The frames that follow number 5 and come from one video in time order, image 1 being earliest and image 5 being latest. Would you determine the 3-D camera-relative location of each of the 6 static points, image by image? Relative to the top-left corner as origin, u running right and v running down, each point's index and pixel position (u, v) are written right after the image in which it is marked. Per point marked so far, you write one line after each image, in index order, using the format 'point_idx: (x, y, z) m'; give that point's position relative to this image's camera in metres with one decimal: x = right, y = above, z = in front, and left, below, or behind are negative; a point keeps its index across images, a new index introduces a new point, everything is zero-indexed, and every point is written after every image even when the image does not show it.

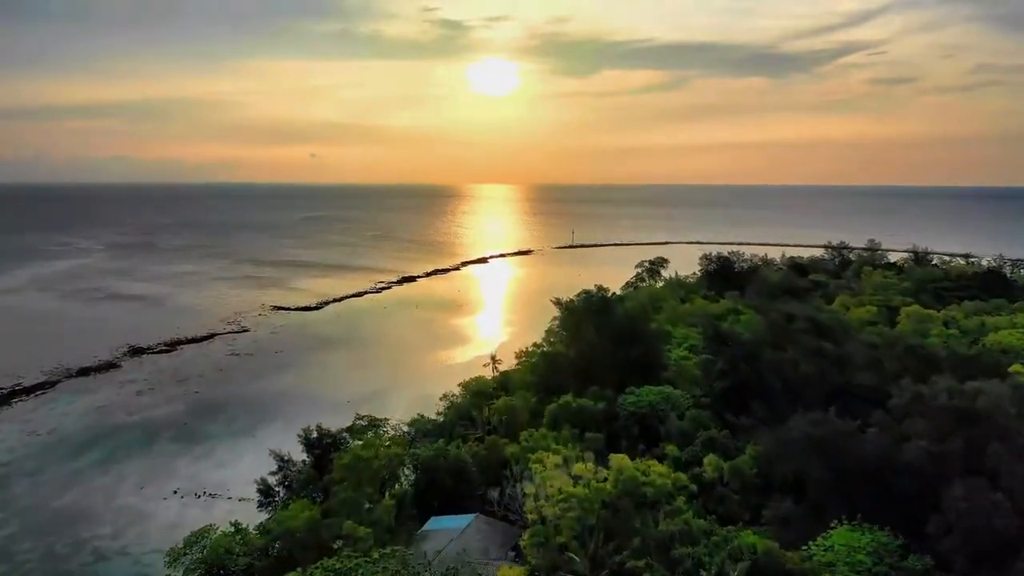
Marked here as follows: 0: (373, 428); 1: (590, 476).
0: (-3.6, -3.7, +17.0) m
1: (+1.4, -3.4, +11.8) m
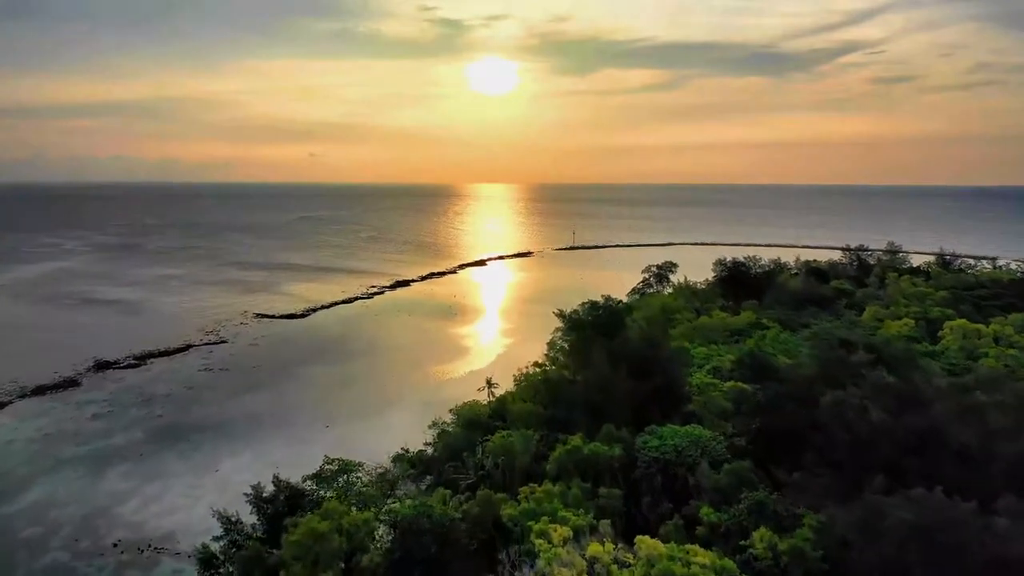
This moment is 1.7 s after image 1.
0: (-3.7, -4.1, +14.3) m
1: (+1.4, -3.9, +9.1) m
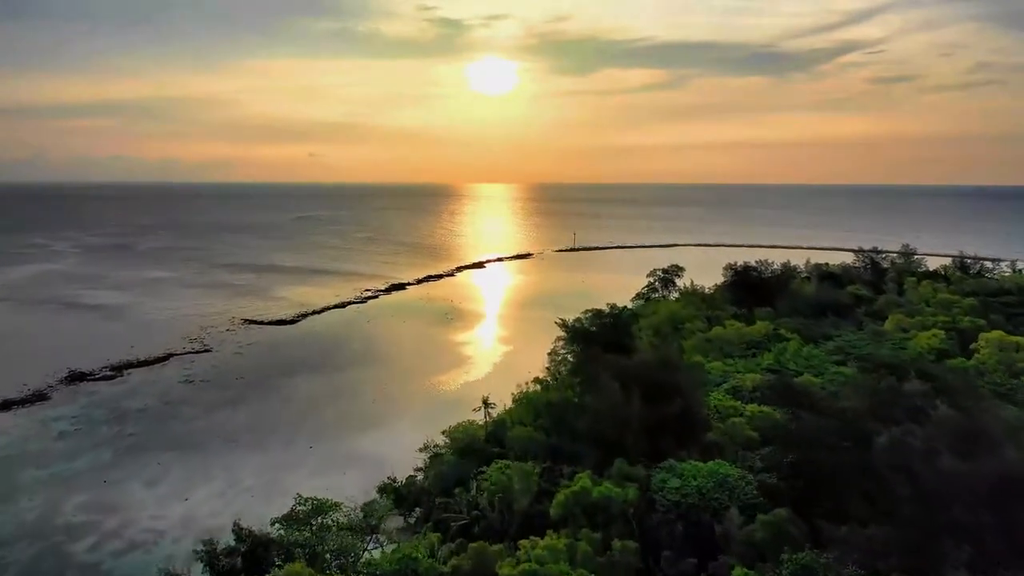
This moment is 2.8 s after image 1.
0: (-3.7, -4.4, +12.5) m
1: (+1.3, -4.2, +7.4) m
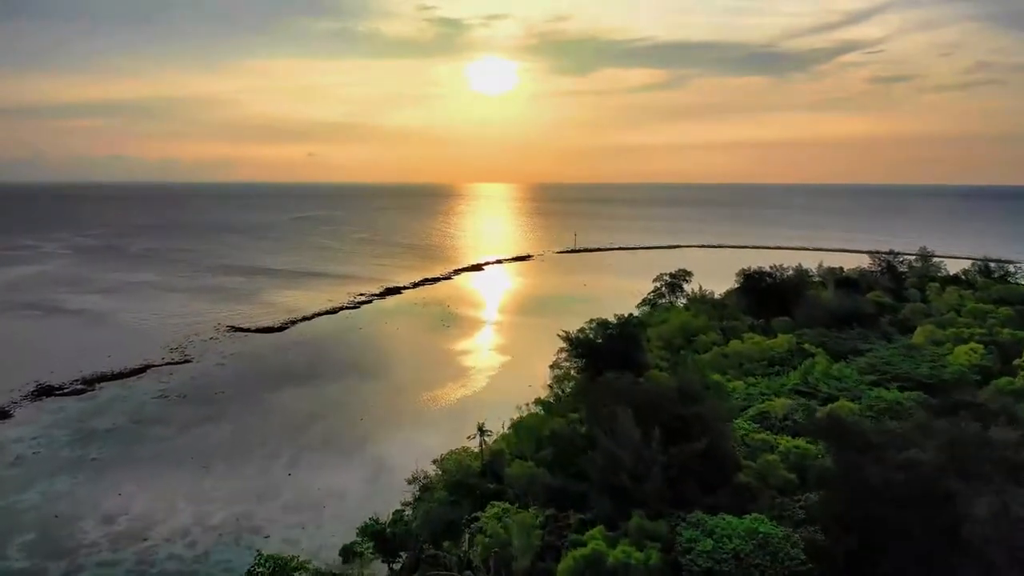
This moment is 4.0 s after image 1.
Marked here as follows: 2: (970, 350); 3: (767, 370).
0: (-3.8, -4.7, +10.6) m
1: (+1.3, -4.5, +5.4) m
2: (+14.0, -1.9, +19.8) m
3: (+7.5, -2.5, +19.2) m
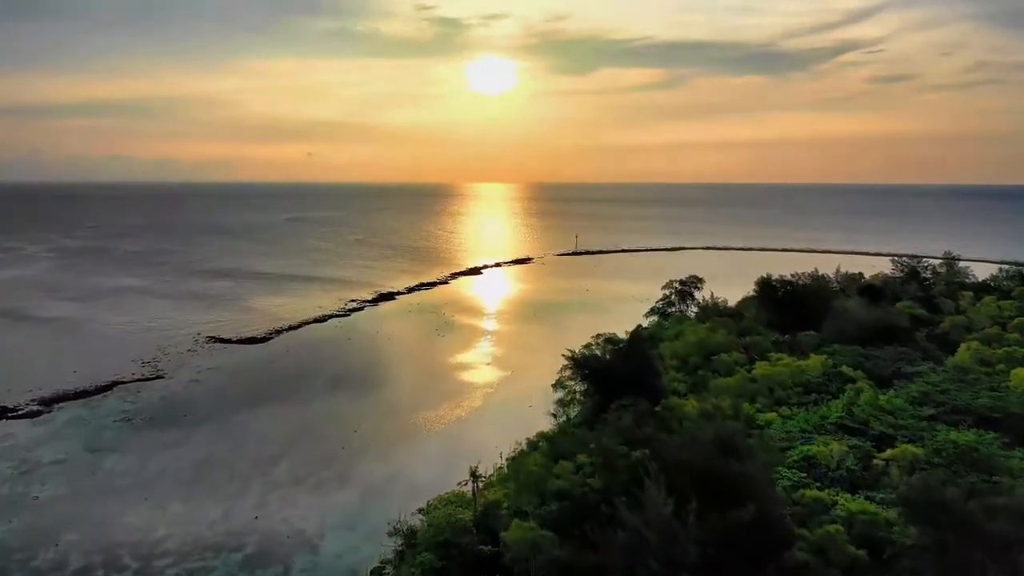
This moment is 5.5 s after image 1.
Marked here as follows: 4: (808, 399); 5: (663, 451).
0: (-3.8, -5.2, +8.2) m
1: (+1.3, -5.0, +3.0) m
2: (+14.0, -2.3, +17.4) m
3: (+7.5, -2.9, +16.7) m
4: (+7.6, -2.9, +16.7) m
5: (+2.6, -2.7, +11.4) m
